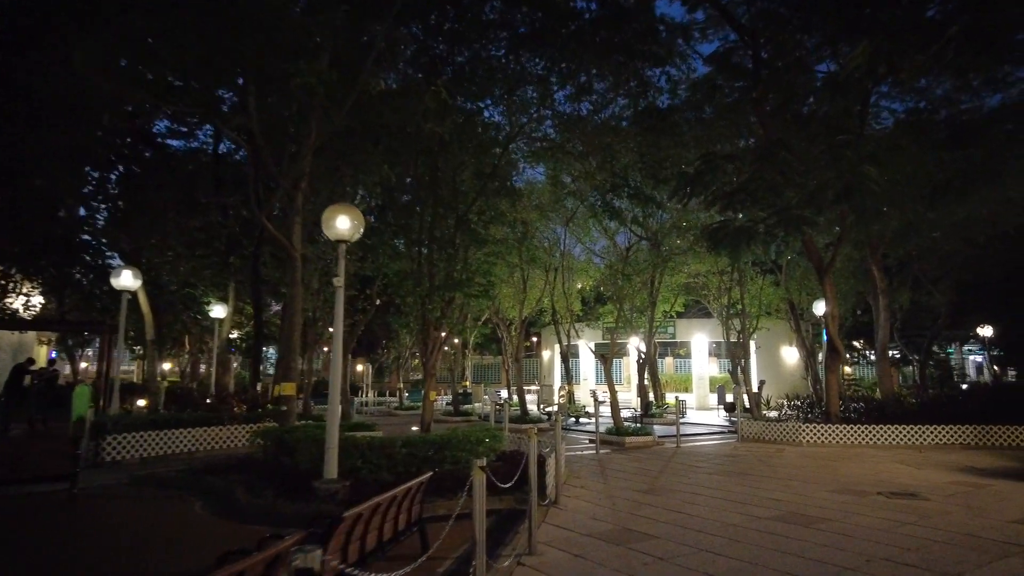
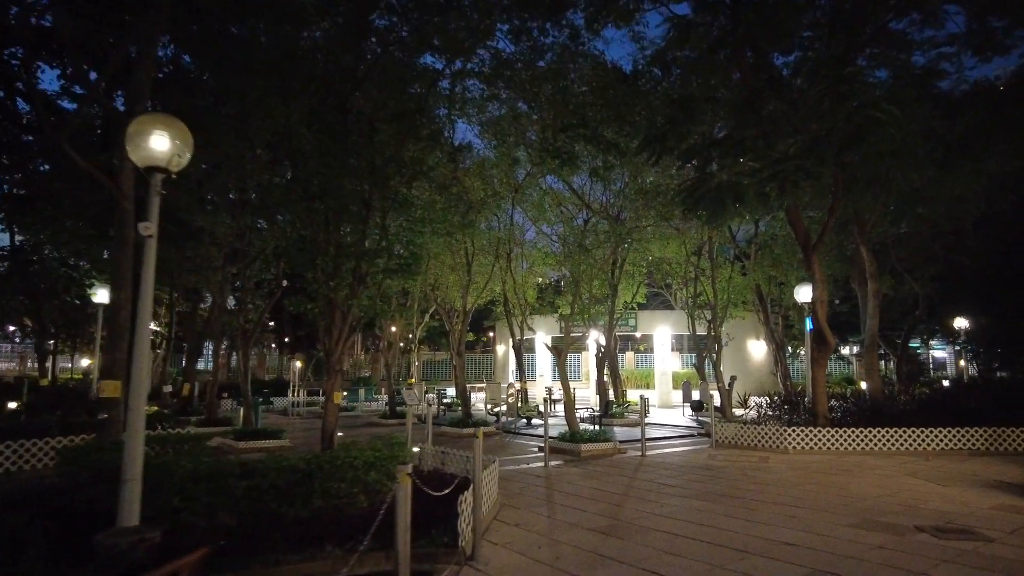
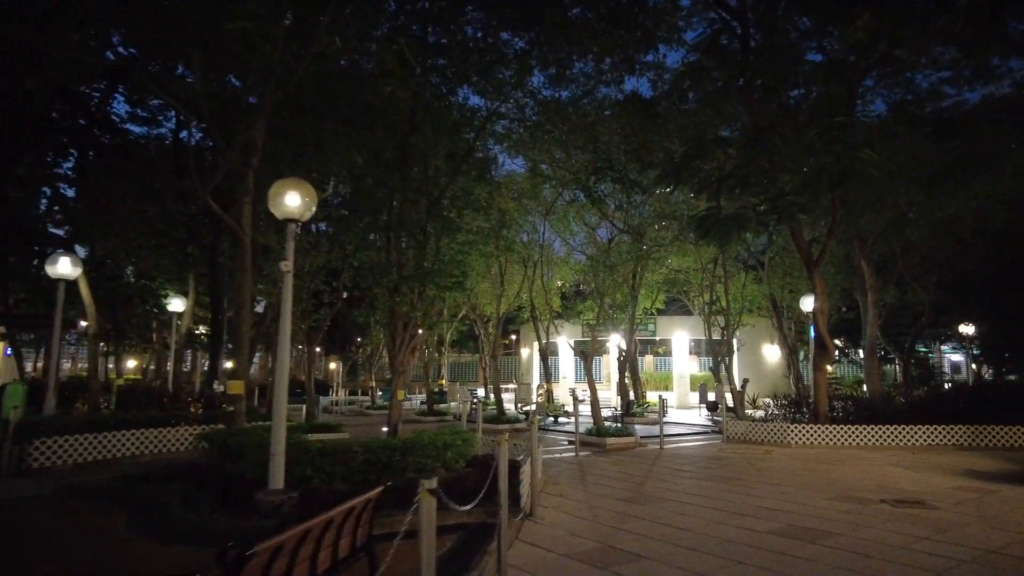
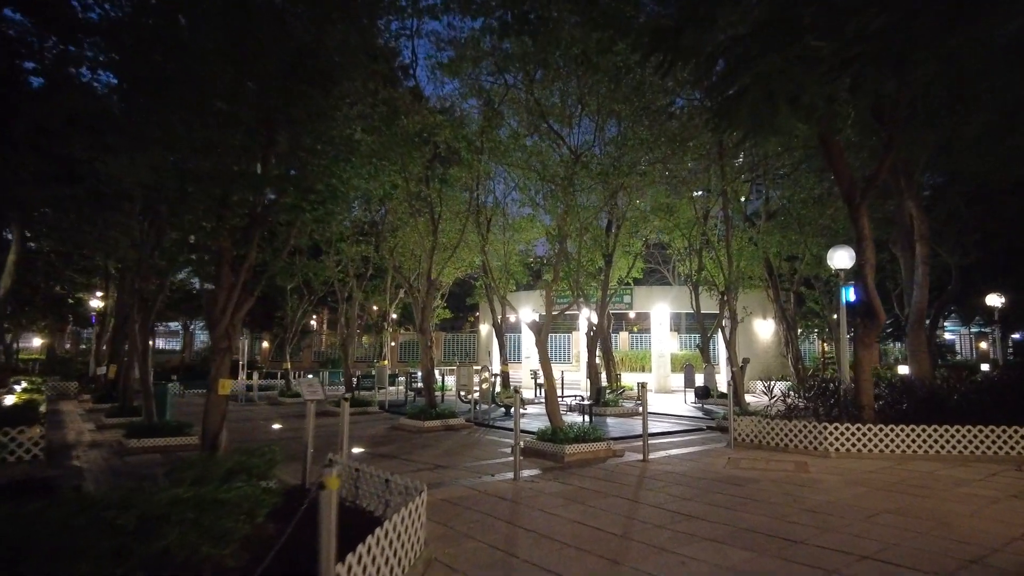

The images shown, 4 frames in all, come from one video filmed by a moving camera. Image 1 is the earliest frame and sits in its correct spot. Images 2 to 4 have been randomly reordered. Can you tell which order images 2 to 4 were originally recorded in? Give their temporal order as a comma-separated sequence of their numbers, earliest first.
3, 2, 4
